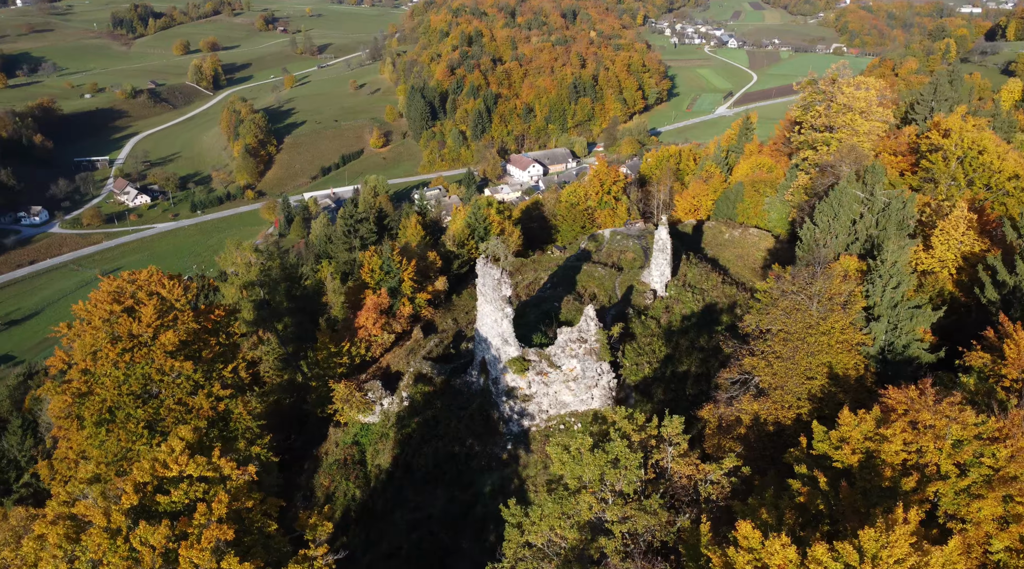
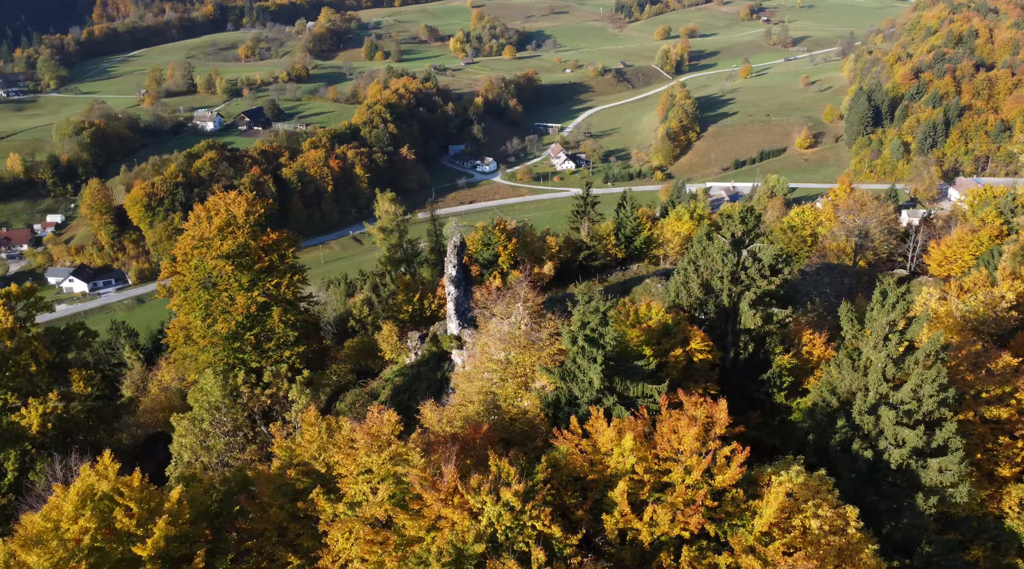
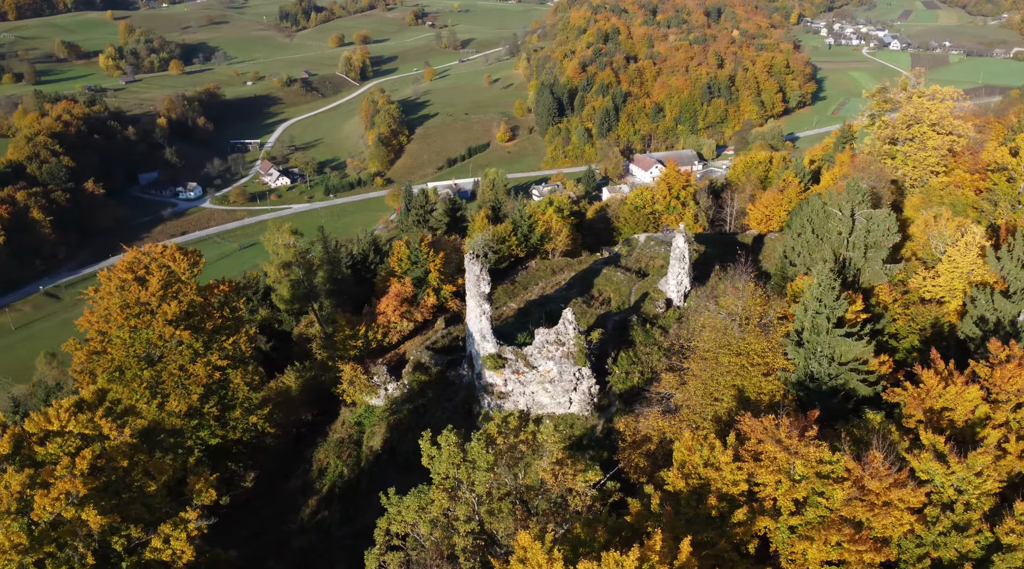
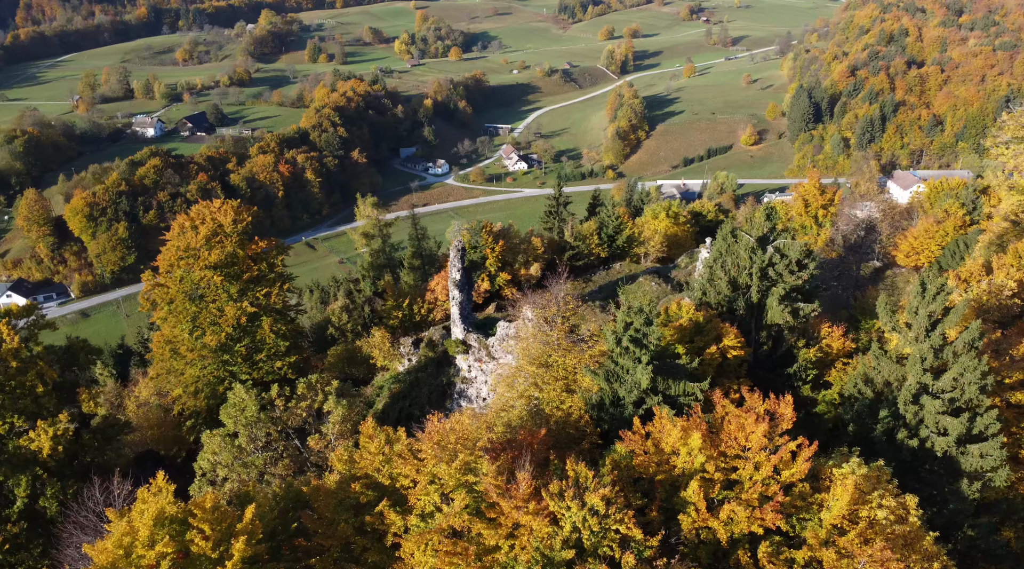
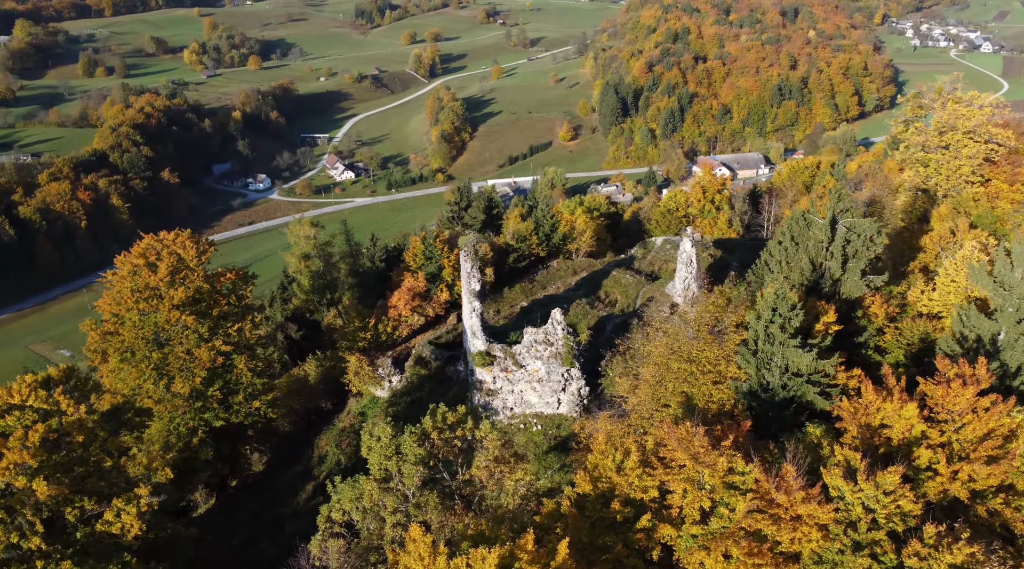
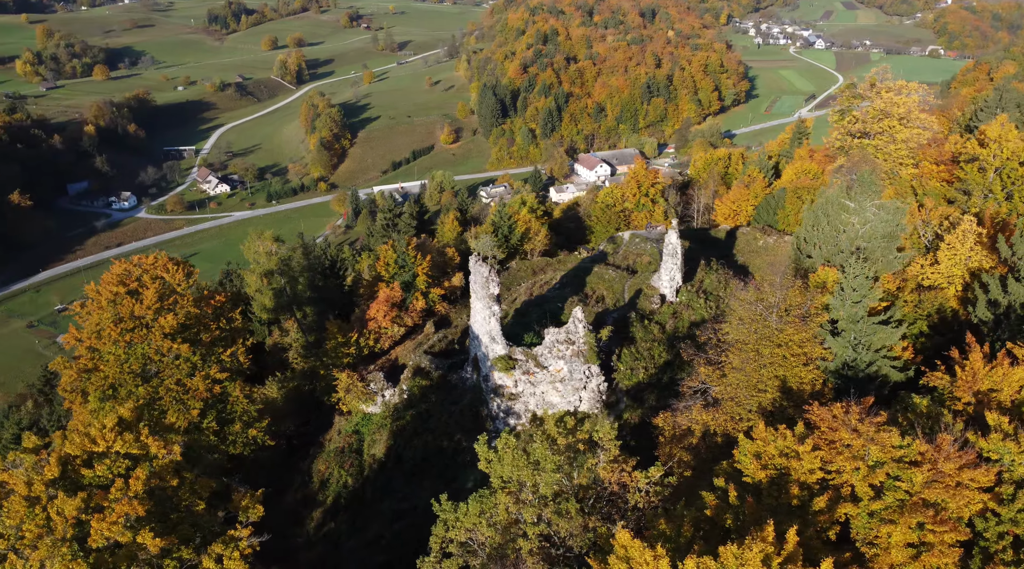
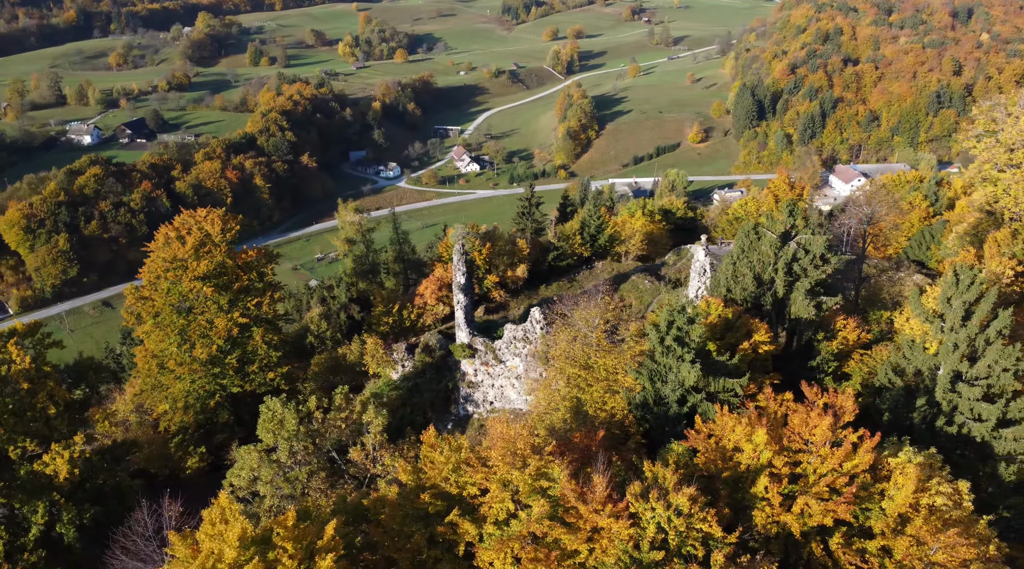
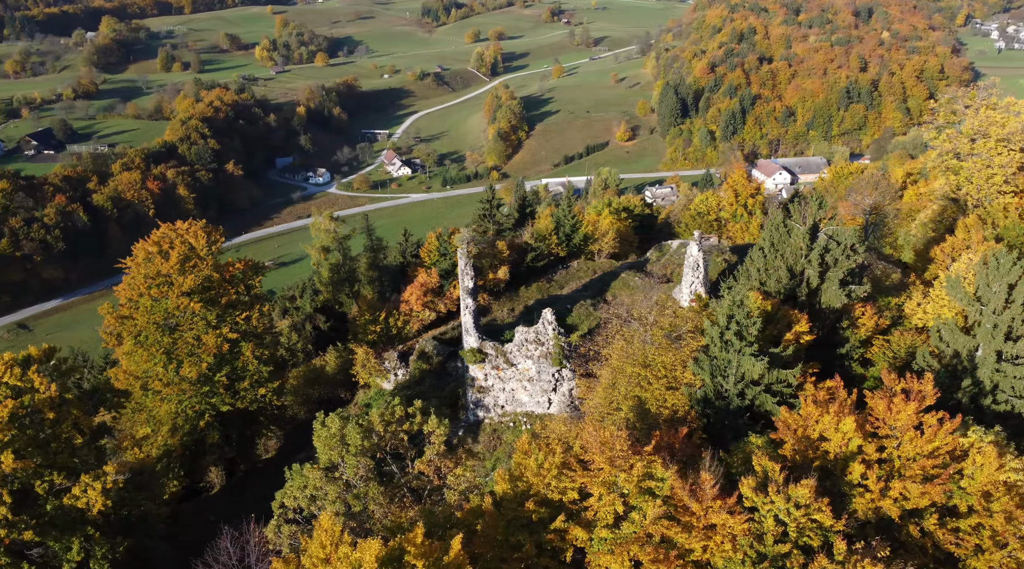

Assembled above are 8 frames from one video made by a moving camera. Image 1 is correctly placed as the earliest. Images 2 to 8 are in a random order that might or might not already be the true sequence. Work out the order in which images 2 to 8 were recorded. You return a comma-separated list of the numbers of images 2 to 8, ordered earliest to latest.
6, 3, 5, 8, 7, 4, 2
